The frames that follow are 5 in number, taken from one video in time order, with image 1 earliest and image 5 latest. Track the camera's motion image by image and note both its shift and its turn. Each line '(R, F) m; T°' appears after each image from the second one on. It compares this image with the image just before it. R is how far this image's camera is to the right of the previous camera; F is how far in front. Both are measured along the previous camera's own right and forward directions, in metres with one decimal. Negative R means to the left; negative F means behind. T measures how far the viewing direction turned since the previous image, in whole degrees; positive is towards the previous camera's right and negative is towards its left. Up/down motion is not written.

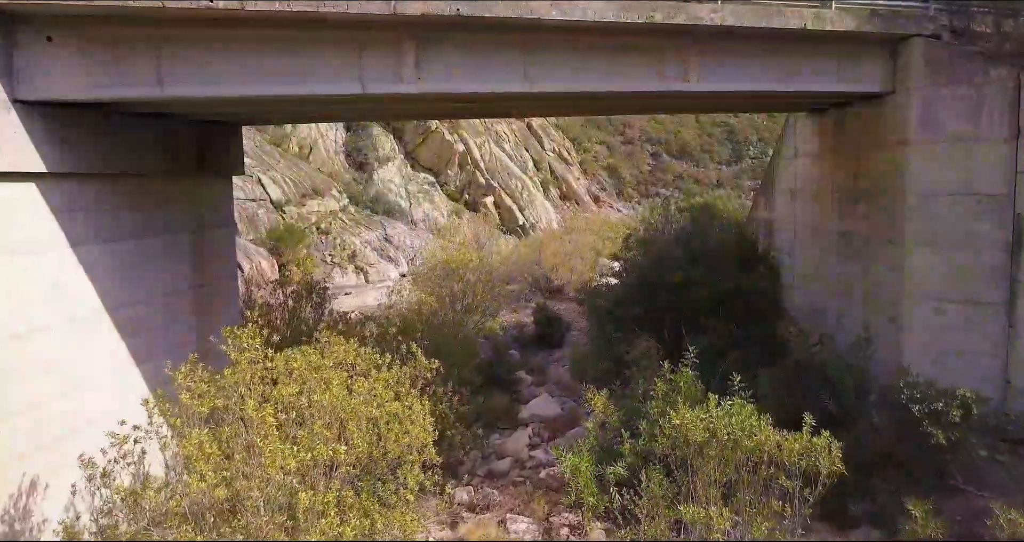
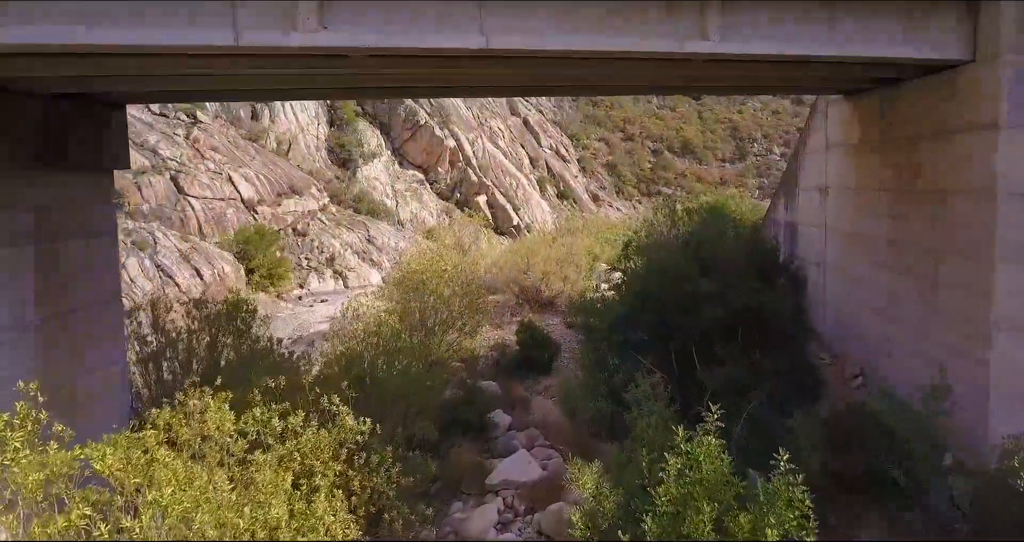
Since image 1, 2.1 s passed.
(+0.3, +1.9) m; 0°
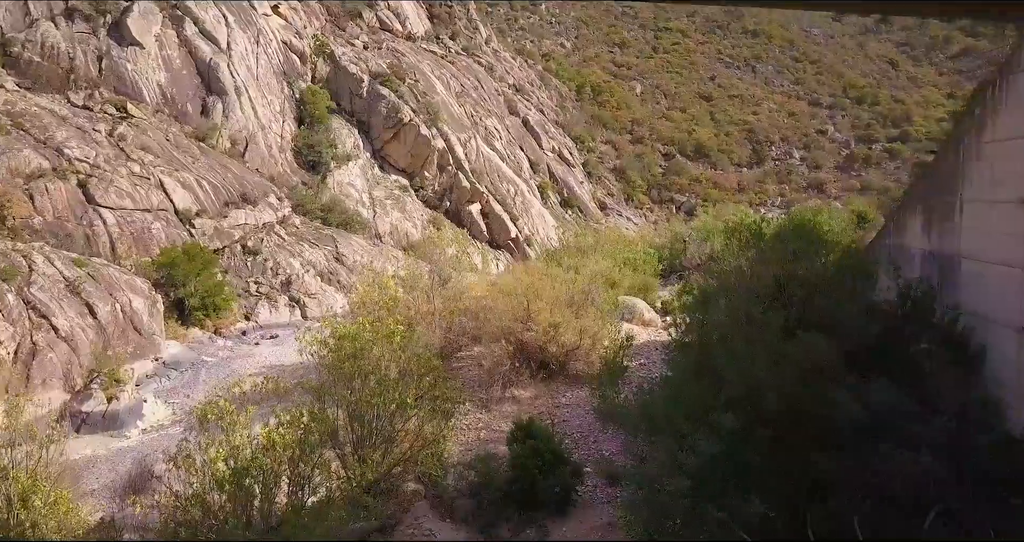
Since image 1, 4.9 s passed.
(+0.1, +4.5) m; 0°
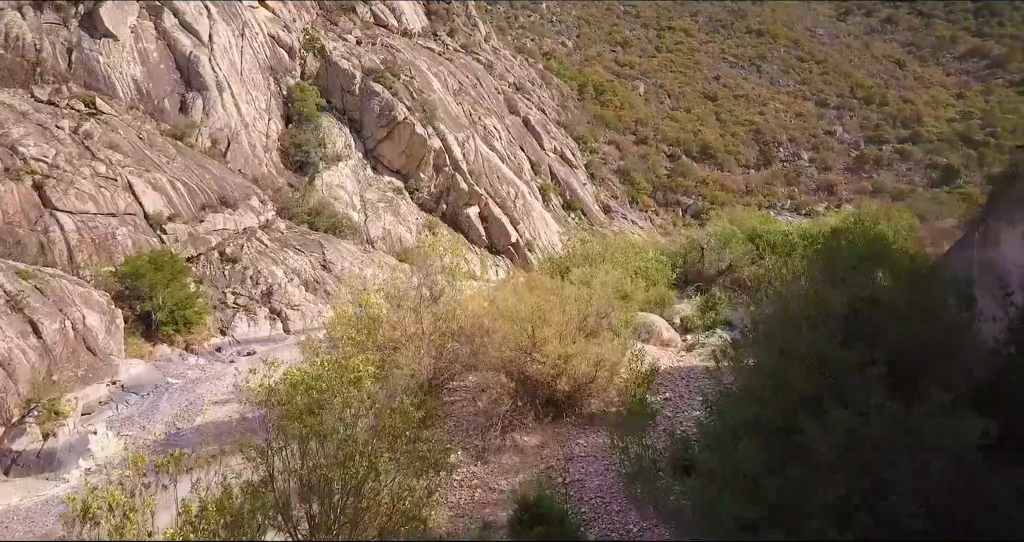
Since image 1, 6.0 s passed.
(0.0, +1.6) m; 0°
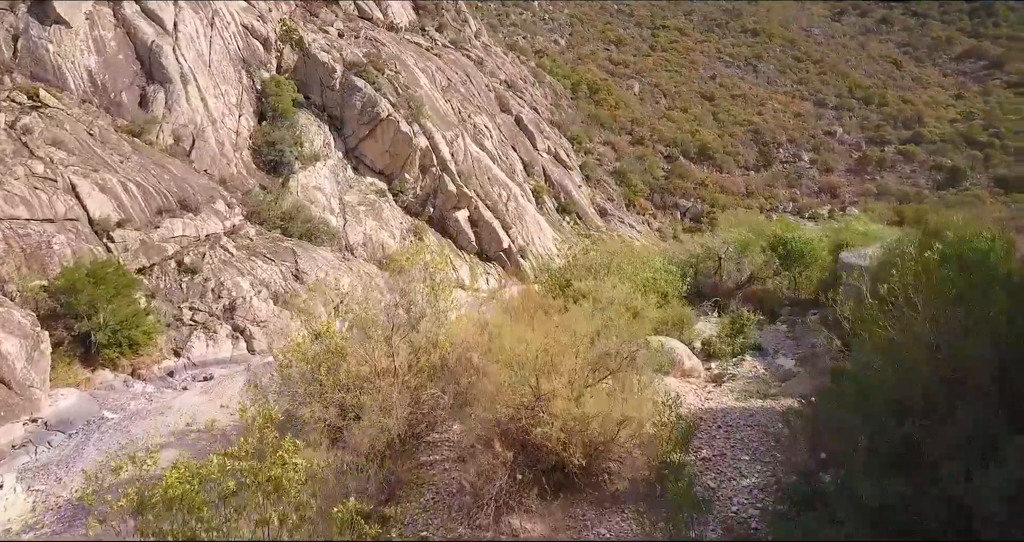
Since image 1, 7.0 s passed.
(0.0, +1.9) m; +1°
